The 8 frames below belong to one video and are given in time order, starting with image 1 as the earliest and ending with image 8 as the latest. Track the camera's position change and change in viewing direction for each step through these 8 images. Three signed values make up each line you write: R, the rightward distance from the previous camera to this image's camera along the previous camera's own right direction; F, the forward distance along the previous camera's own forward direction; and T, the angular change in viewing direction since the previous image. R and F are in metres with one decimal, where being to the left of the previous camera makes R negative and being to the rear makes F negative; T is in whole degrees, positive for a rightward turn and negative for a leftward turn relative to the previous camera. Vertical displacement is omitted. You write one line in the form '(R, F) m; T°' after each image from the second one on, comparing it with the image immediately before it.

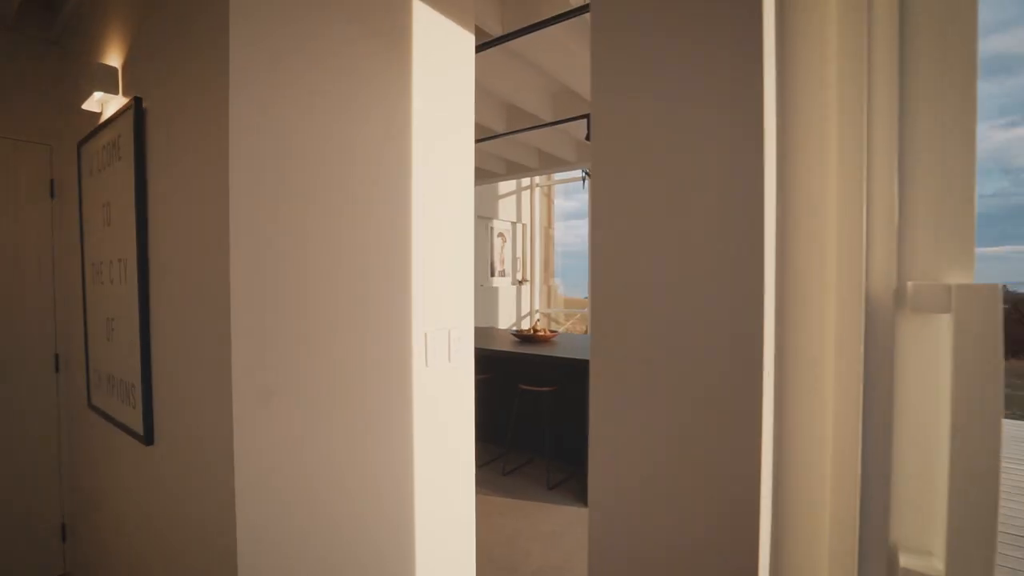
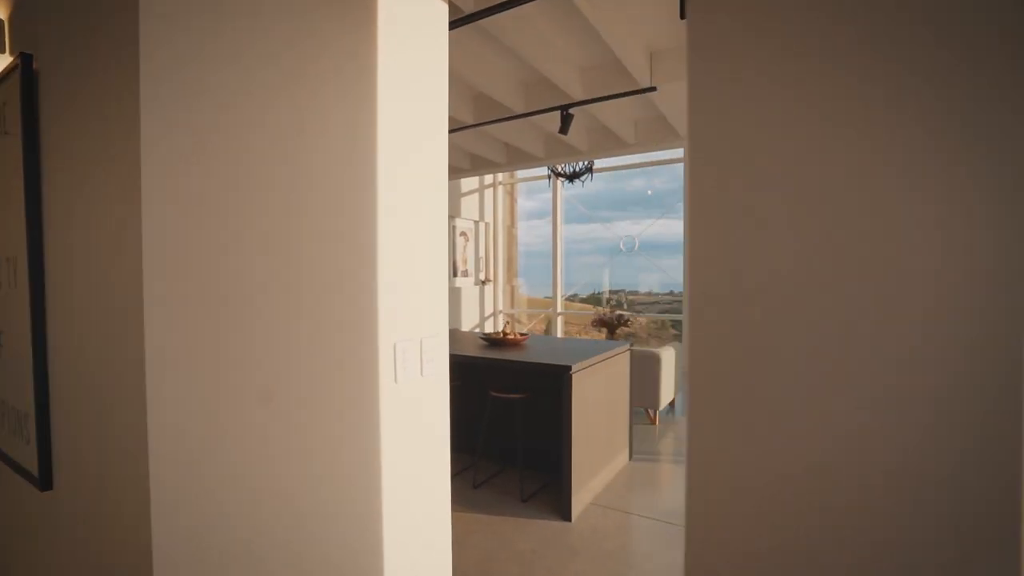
(-0.1, +0.2) m; +5°
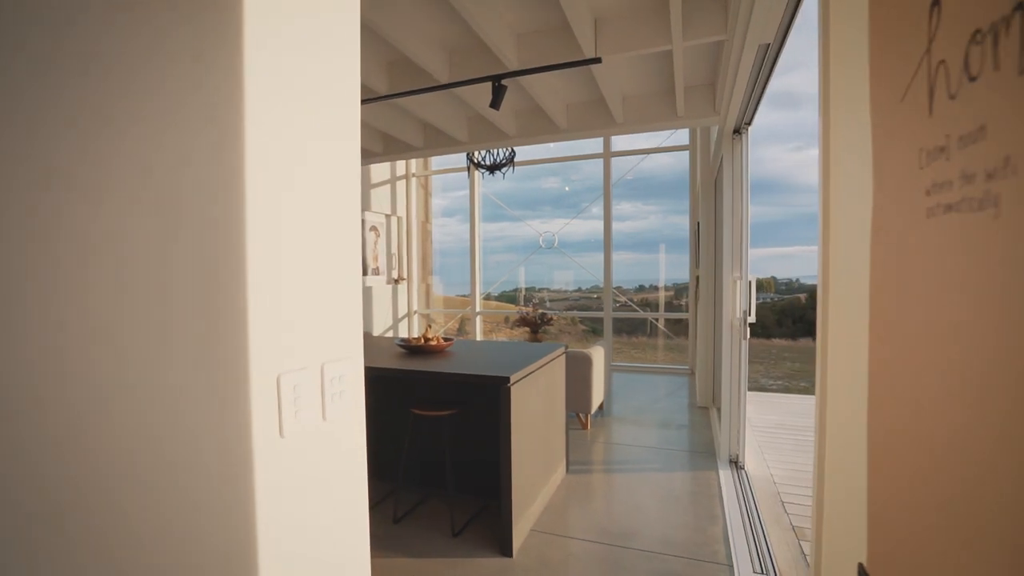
(-0.1, +0.4) m; +10°
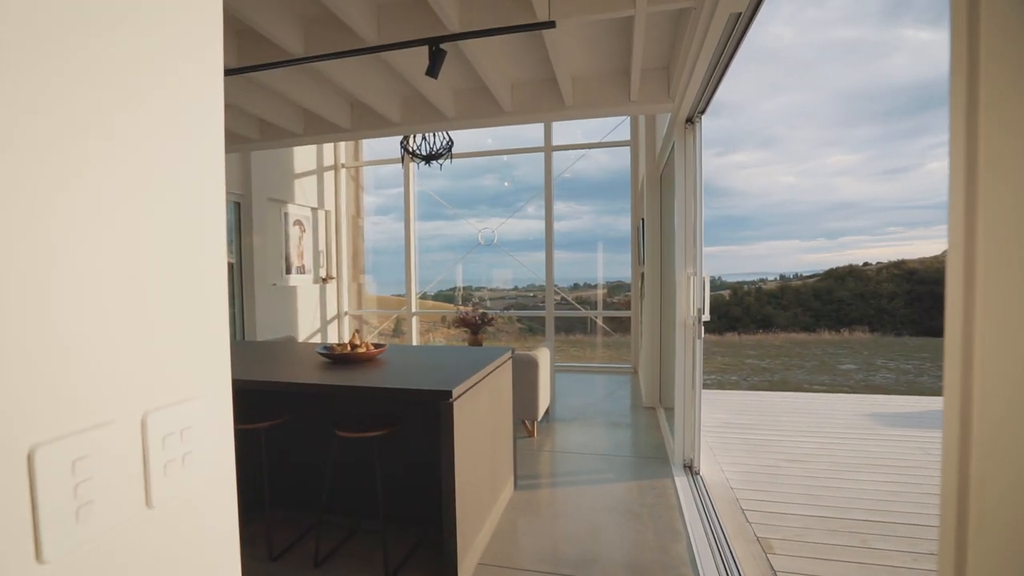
(0.0, +0.3) m; +7°
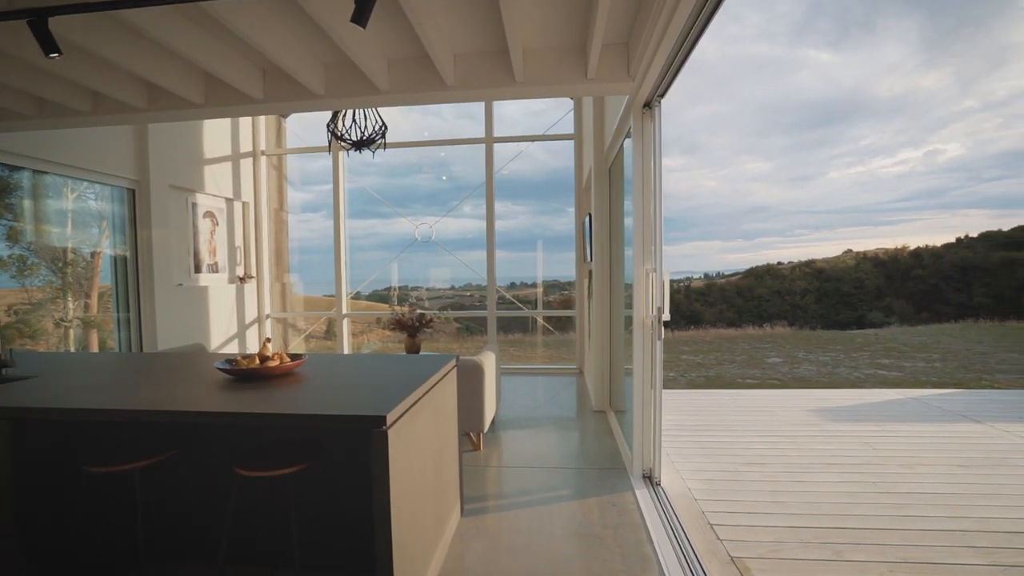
(0.0, +0.3) m; +7°
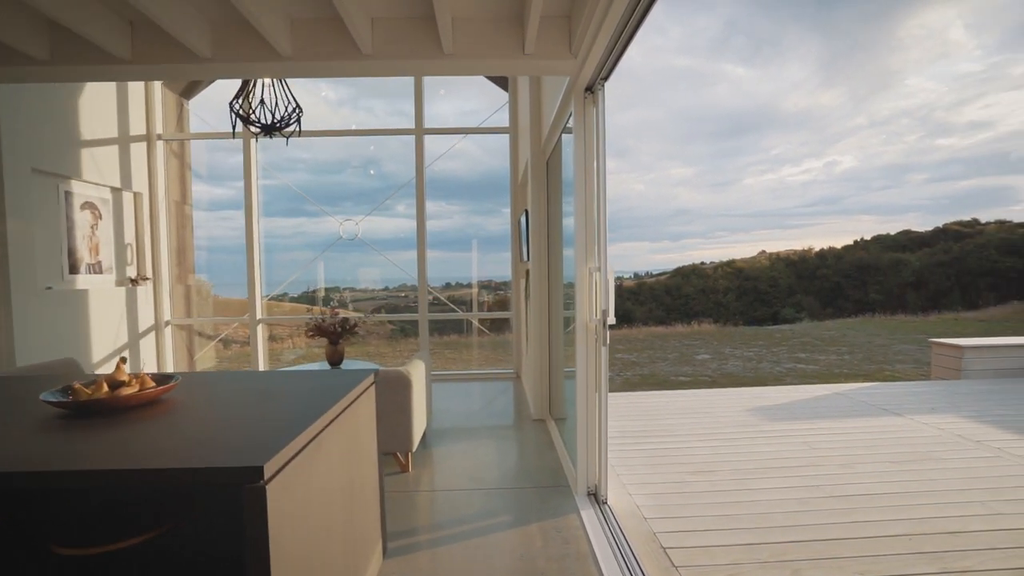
(0.0, +0.3) m; +8°
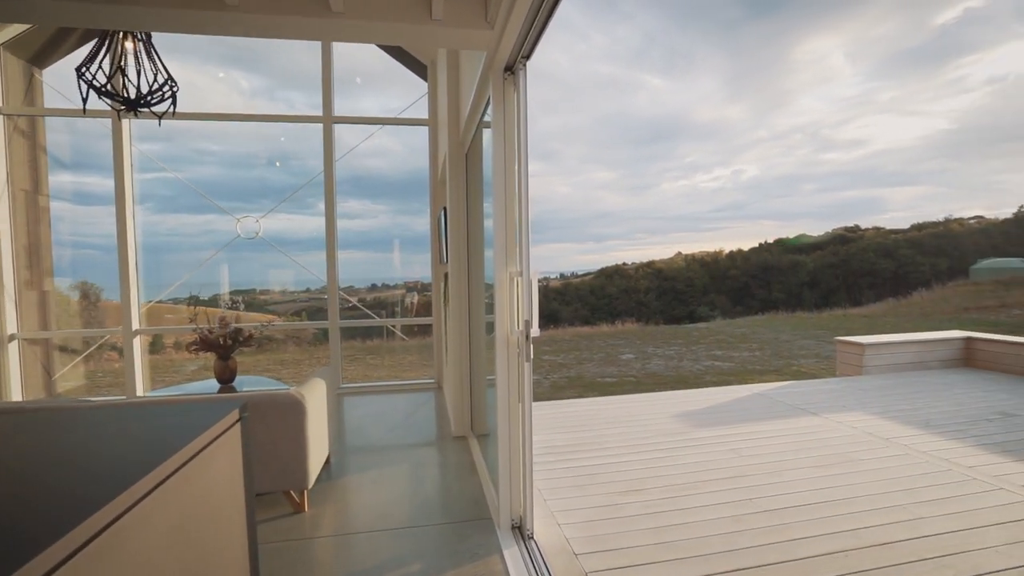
(+0.1, +0.3) m; +8°
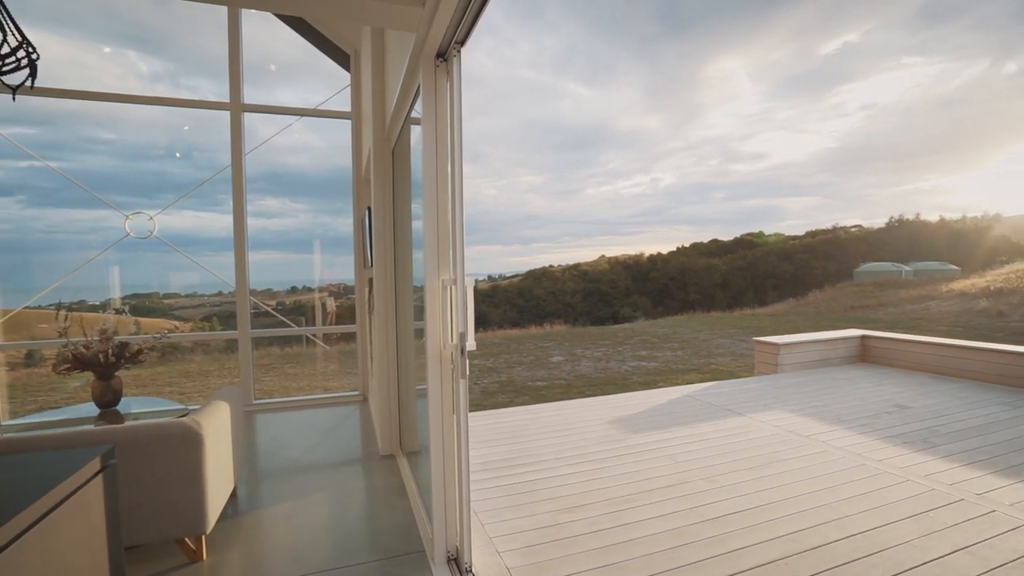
(0.0, +0.2) m; +8°
